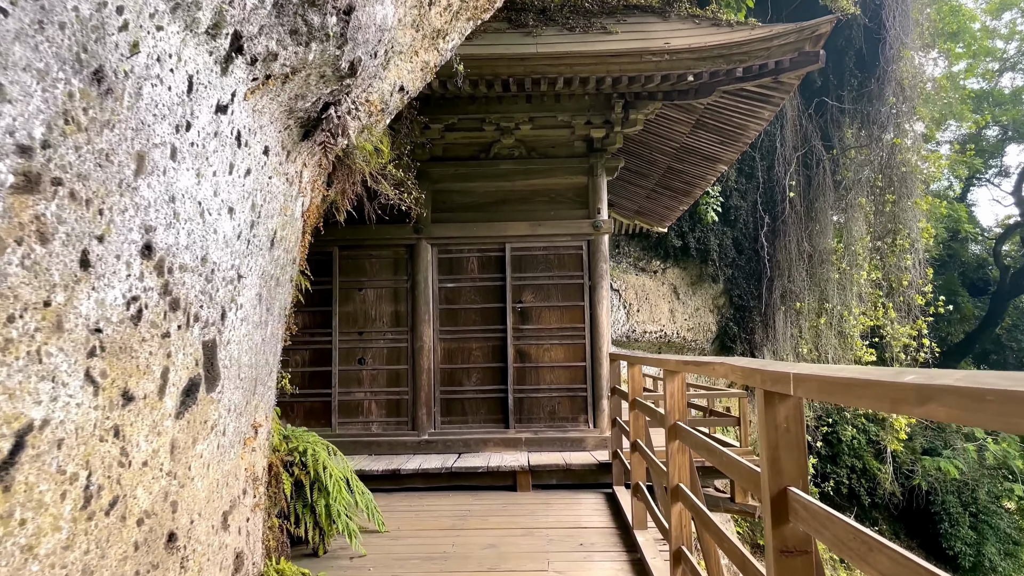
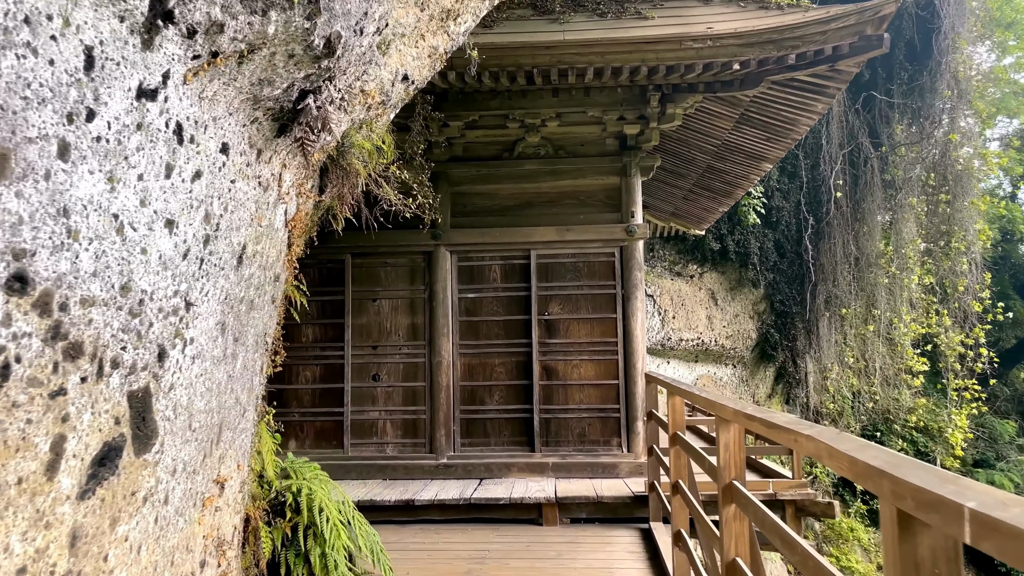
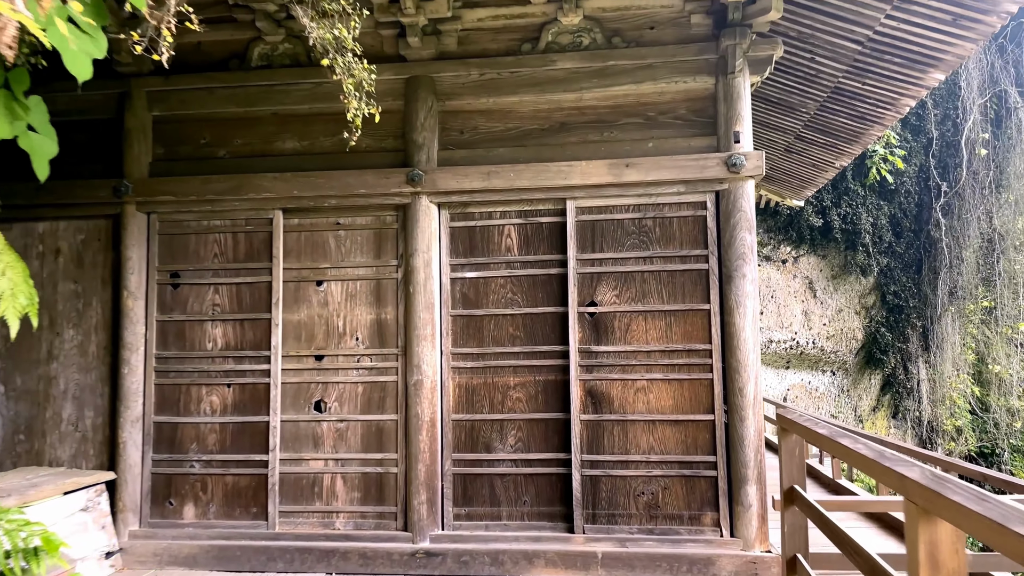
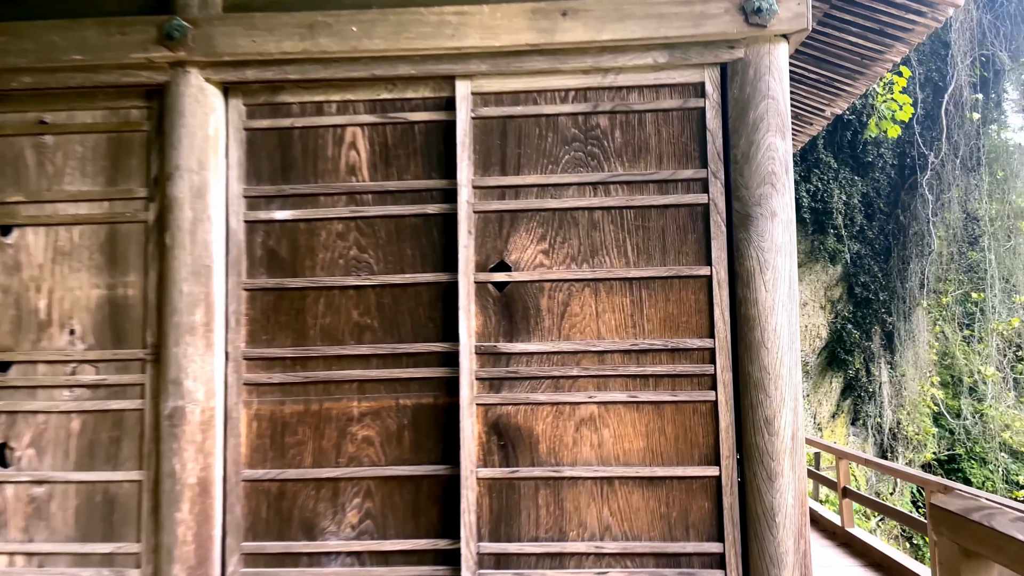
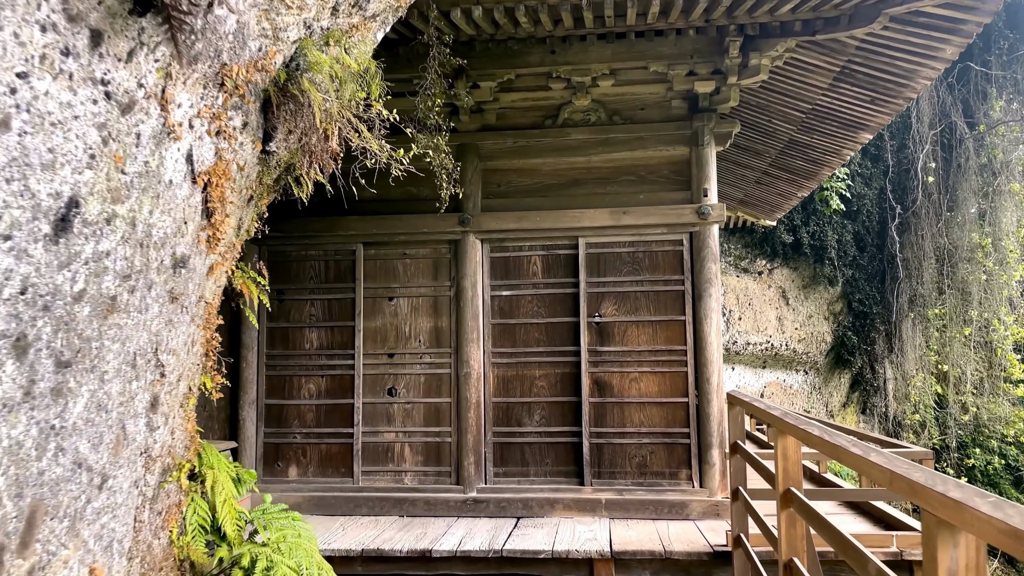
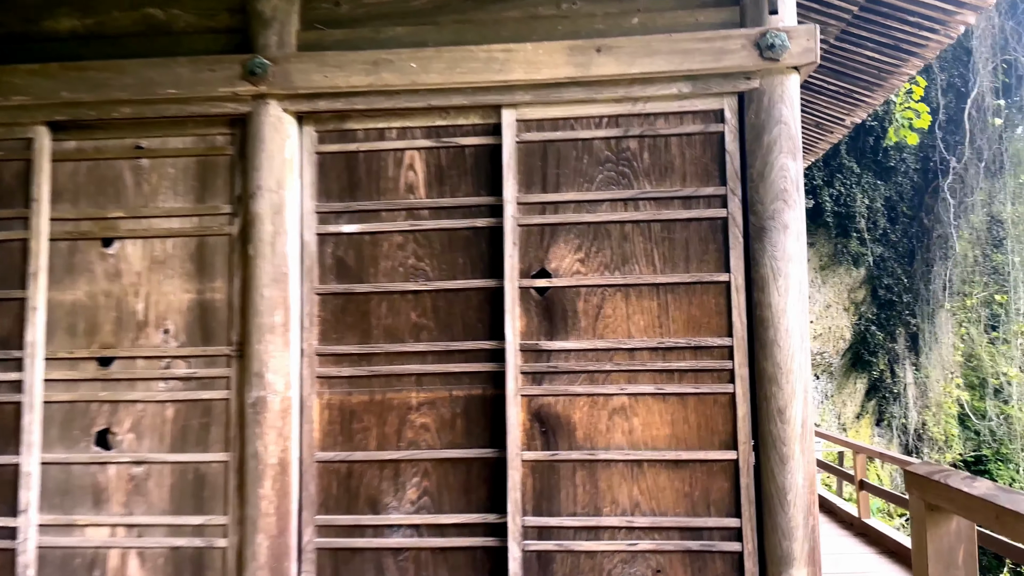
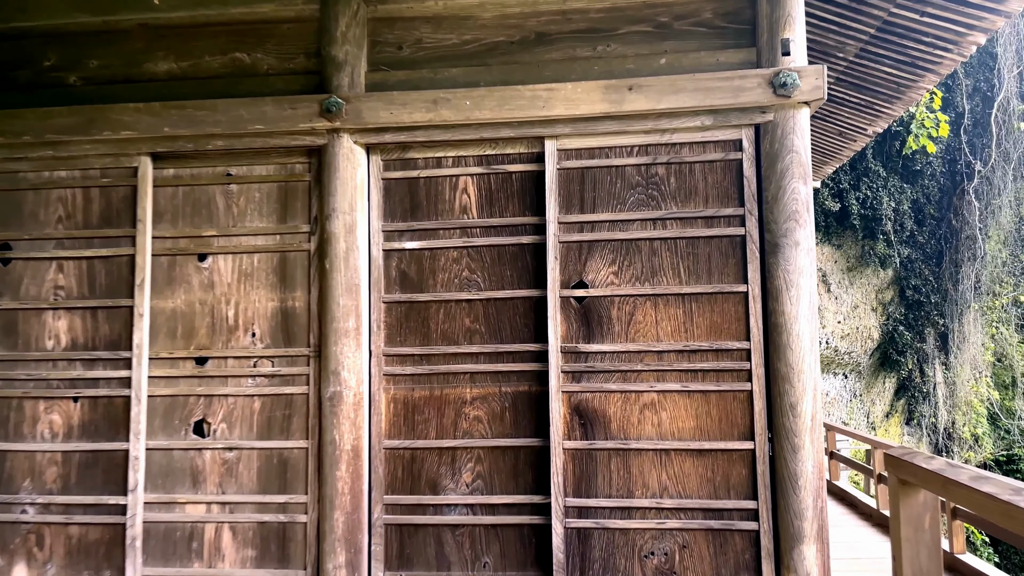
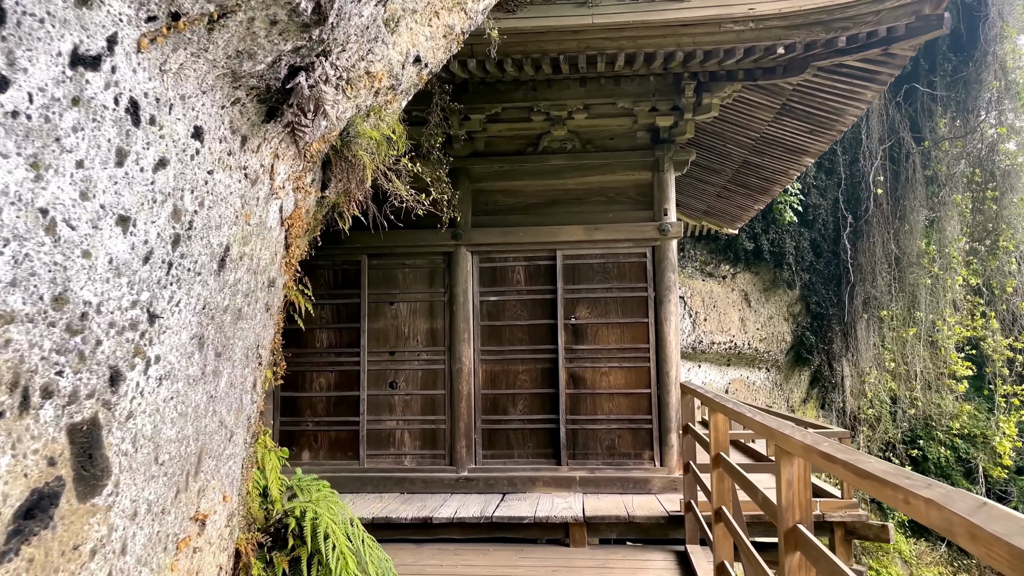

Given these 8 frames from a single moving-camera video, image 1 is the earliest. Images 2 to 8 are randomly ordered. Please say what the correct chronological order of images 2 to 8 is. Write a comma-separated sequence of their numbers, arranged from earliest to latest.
2, 8, 5, 3, 7, 6, 4
